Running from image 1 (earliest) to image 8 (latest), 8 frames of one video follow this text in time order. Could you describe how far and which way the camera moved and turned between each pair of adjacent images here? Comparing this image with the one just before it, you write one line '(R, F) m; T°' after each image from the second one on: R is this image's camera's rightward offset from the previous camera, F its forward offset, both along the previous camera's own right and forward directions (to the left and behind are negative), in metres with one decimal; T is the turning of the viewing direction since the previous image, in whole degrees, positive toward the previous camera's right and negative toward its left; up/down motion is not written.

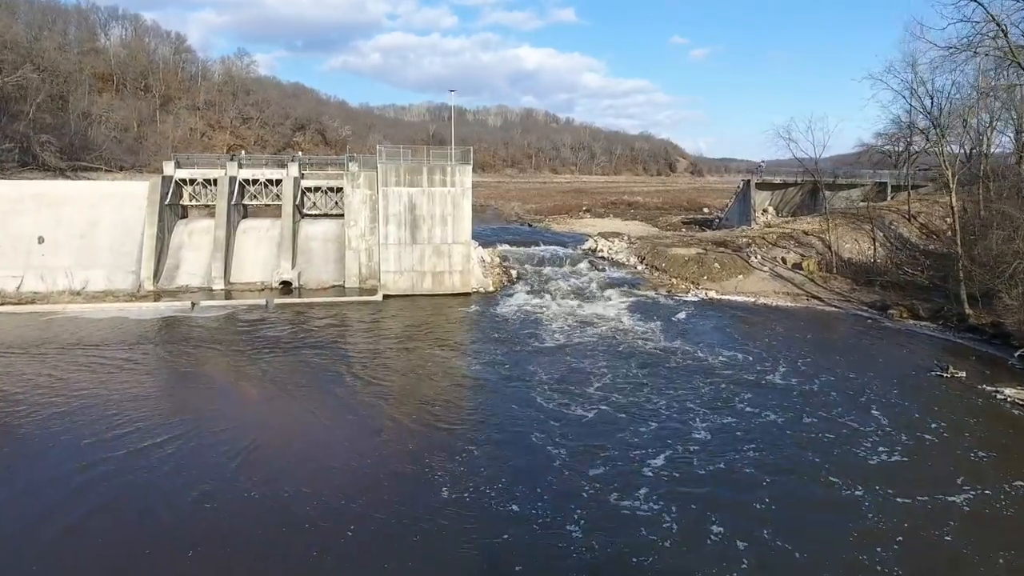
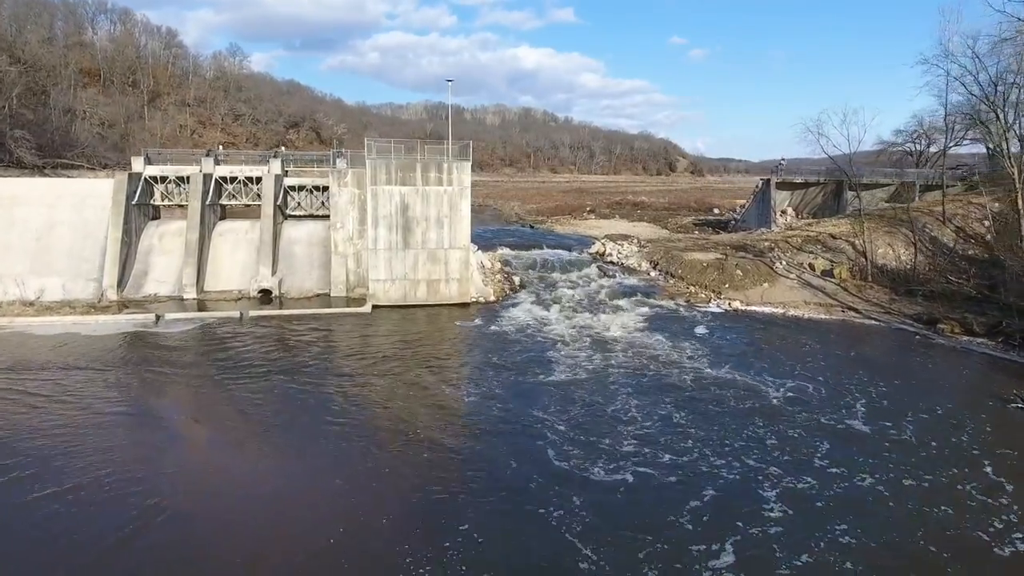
(-0.2, +3.2) m; 0°
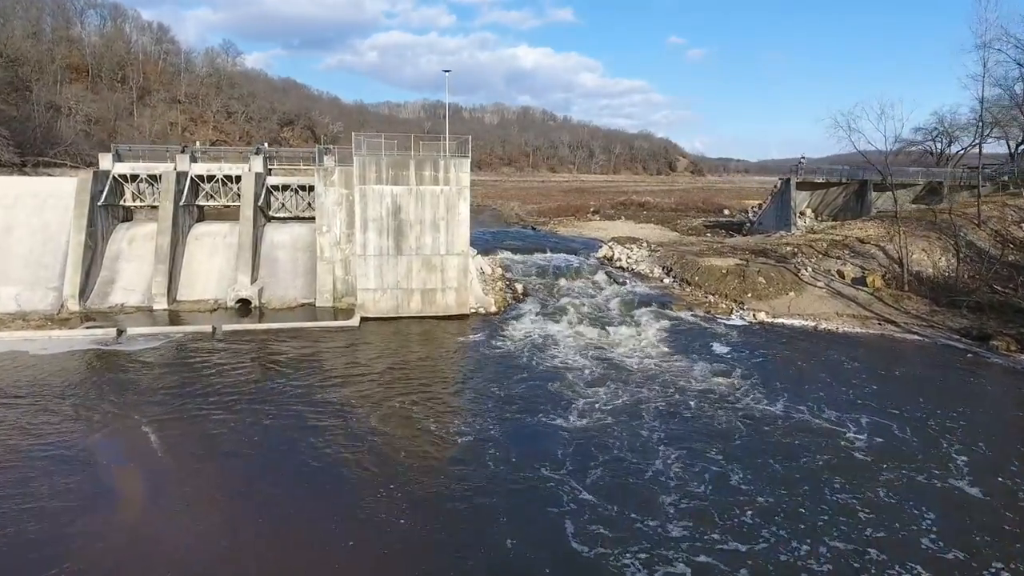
(-0.2, +2.7) m; 0°
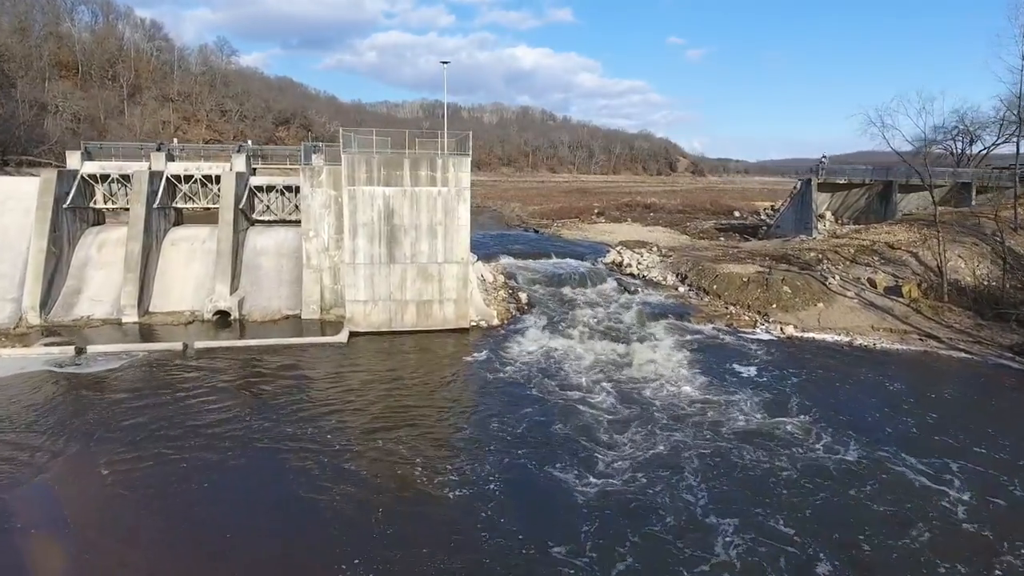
(-0.2, +2.4) m; 0°
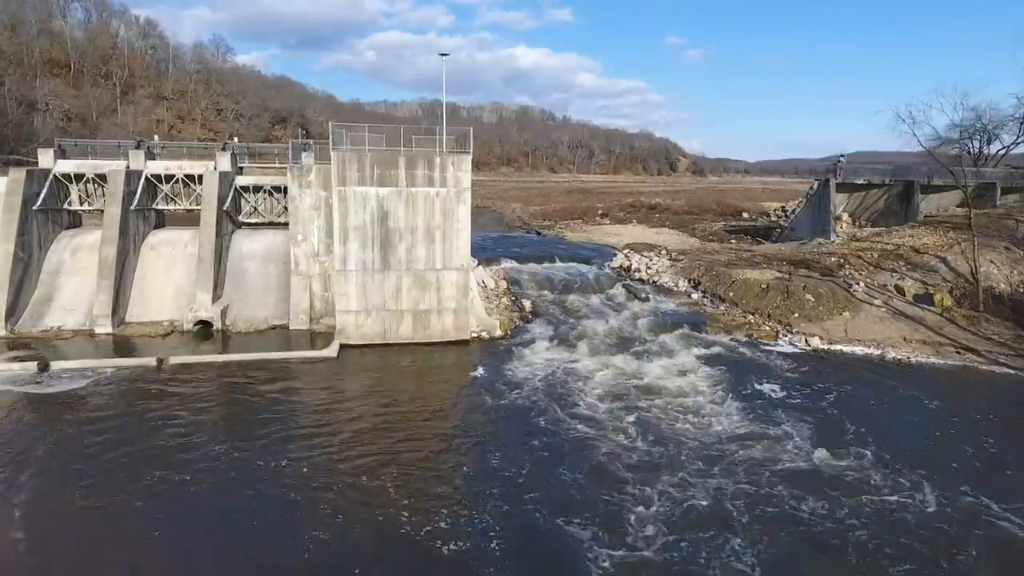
(-0.2, +1.8) m; 0°
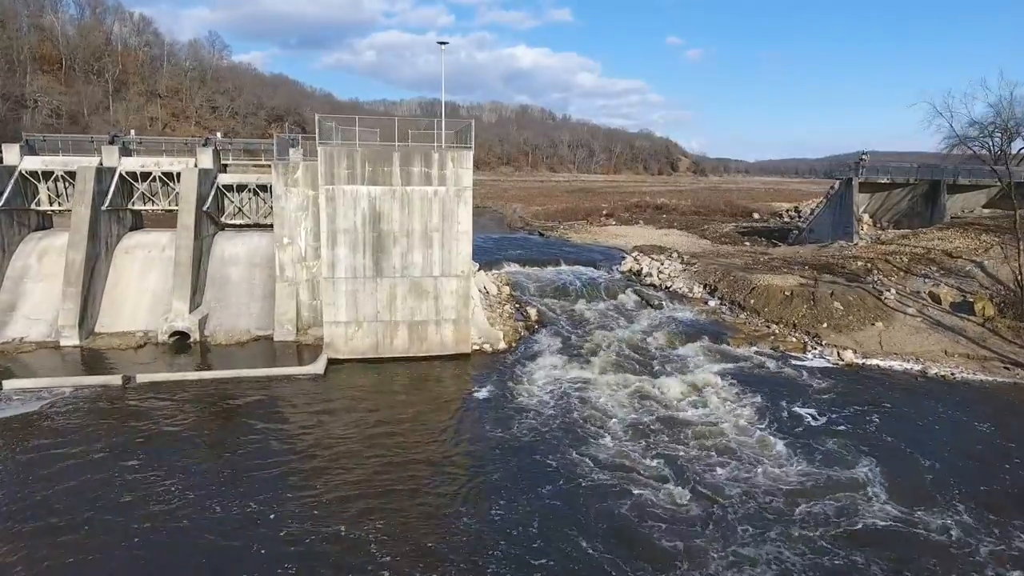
(-0.2, +2.0) m; 0°
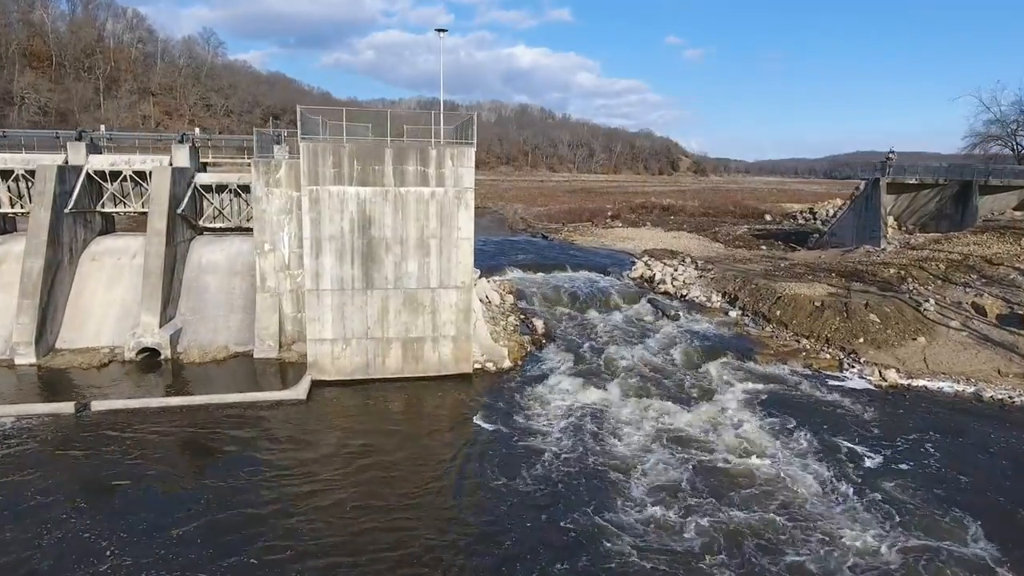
(-0.2, +2.1) m; 0°
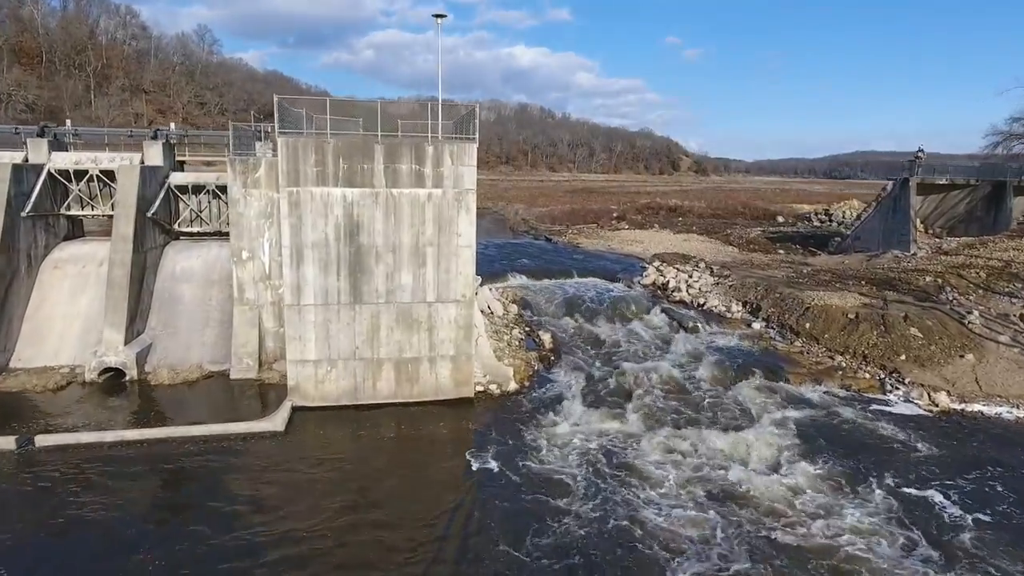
(-0.2, +2.0) m; 0°
